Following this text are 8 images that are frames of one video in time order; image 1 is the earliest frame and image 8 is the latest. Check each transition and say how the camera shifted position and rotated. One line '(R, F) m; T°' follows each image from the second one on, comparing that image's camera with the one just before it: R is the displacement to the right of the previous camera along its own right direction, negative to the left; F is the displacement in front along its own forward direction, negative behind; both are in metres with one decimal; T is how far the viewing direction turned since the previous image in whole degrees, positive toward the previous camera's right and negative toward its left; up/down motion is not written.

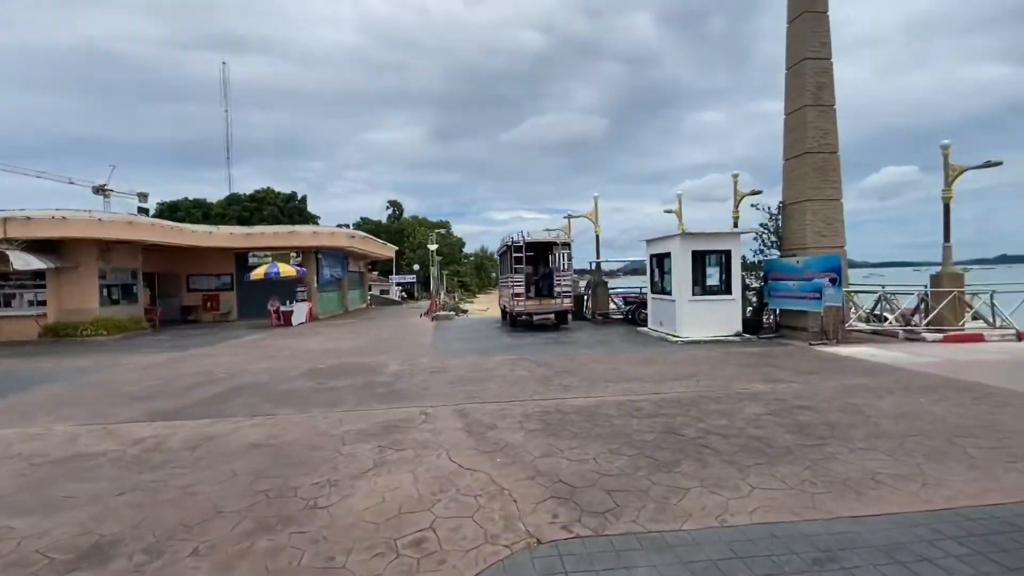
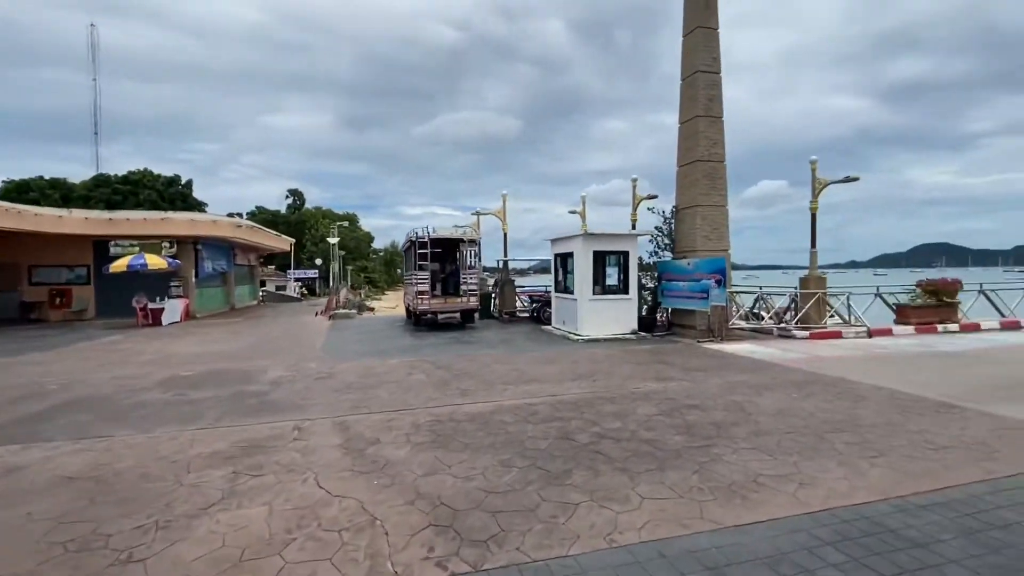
(+0.3, +0.4) m; +10°
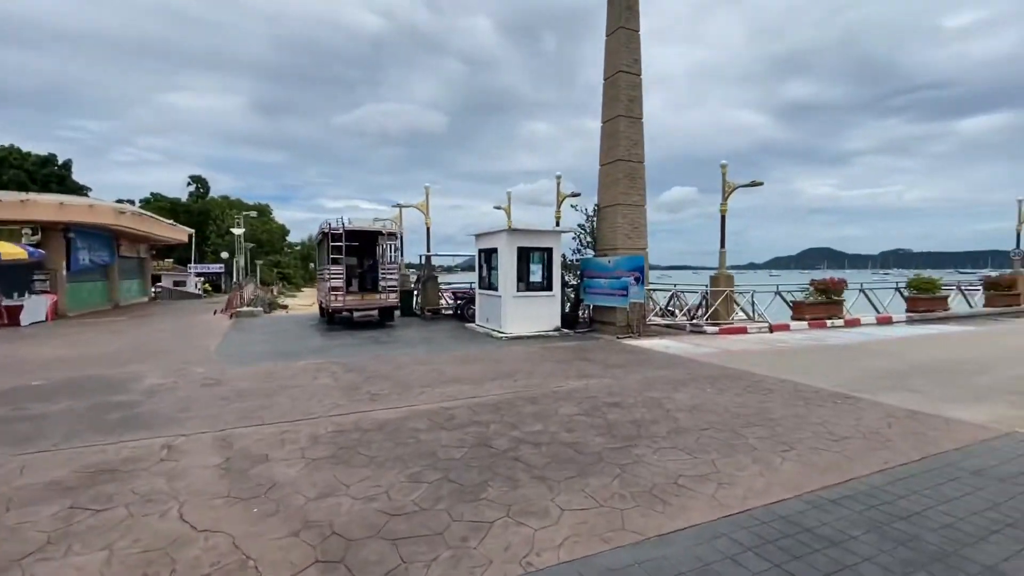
(+0.1, +0.4) m; +9°
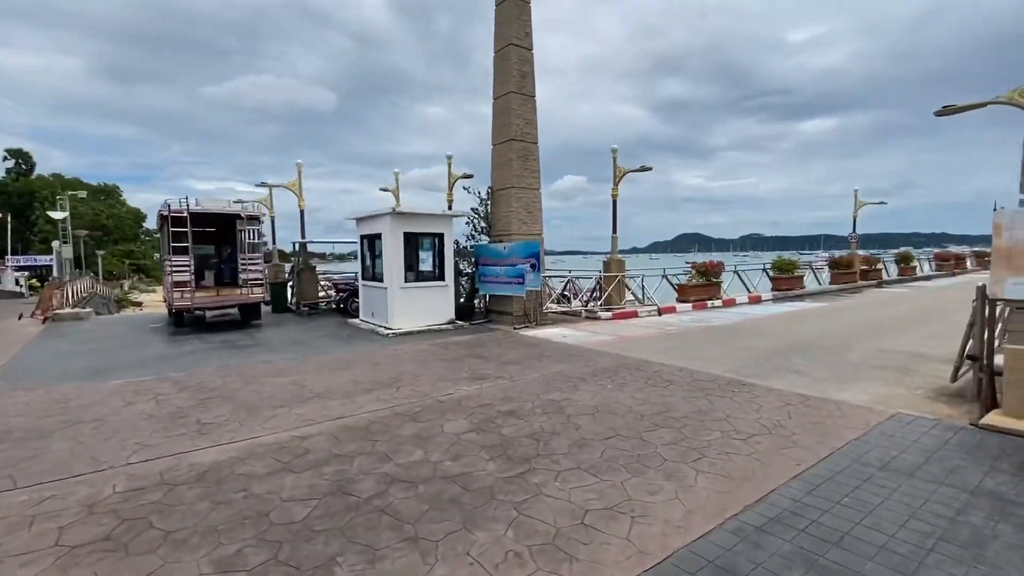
(+0.3, +1.0) m; +12°
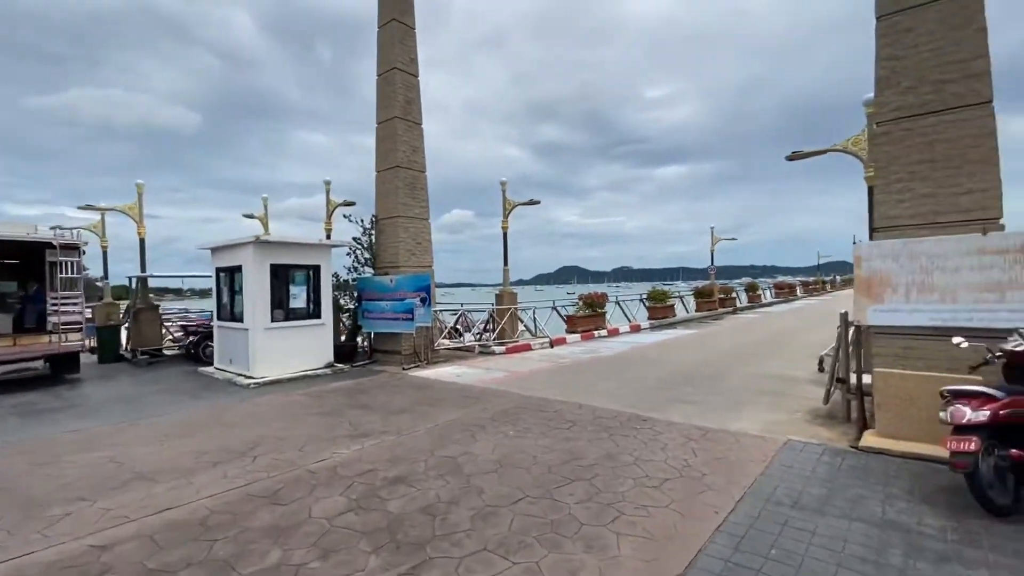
(0.0, +0.6) m; +13°
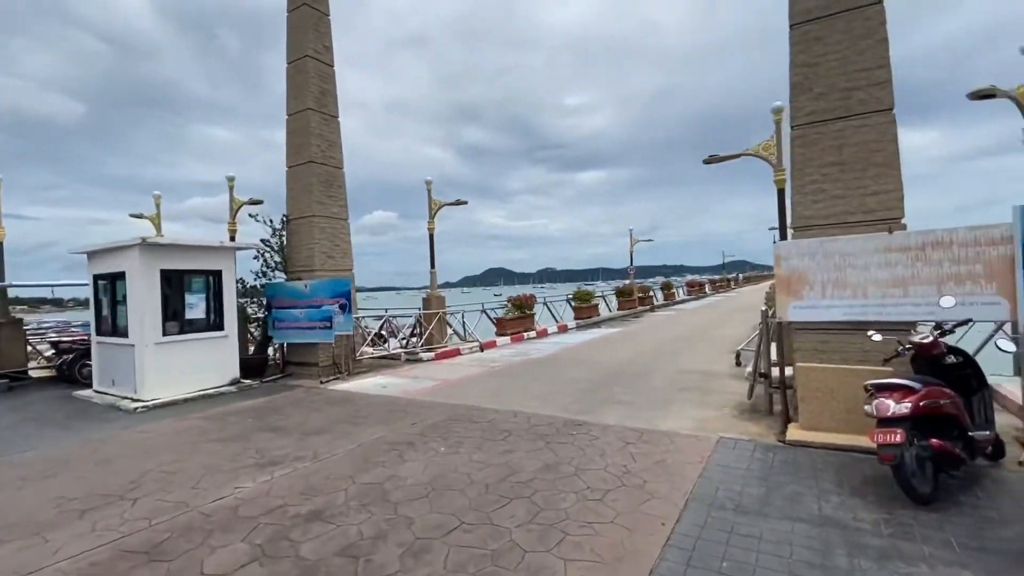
(0.0, +0.4) m; +9°
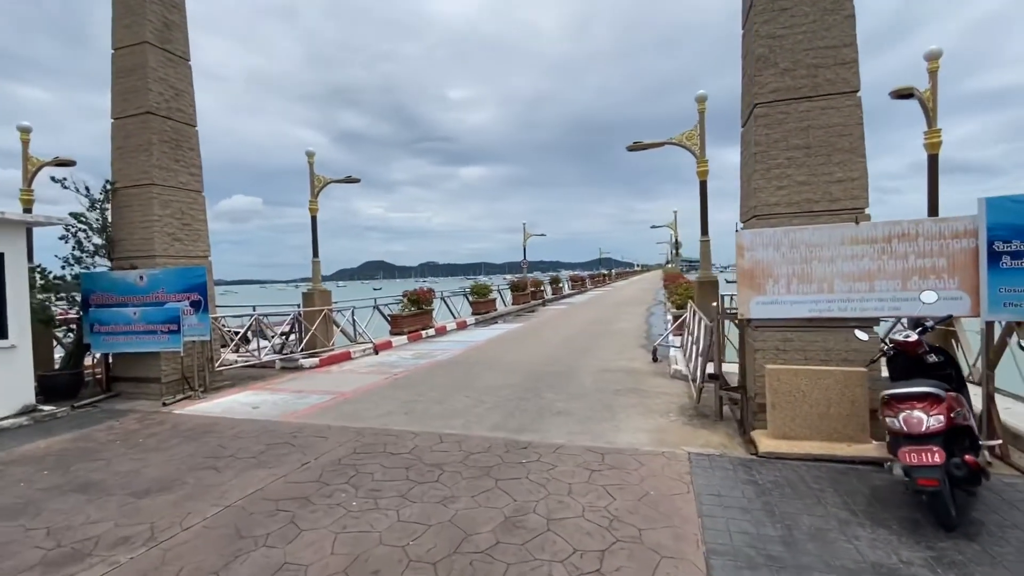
(-0.5, +1.3) m; +14°
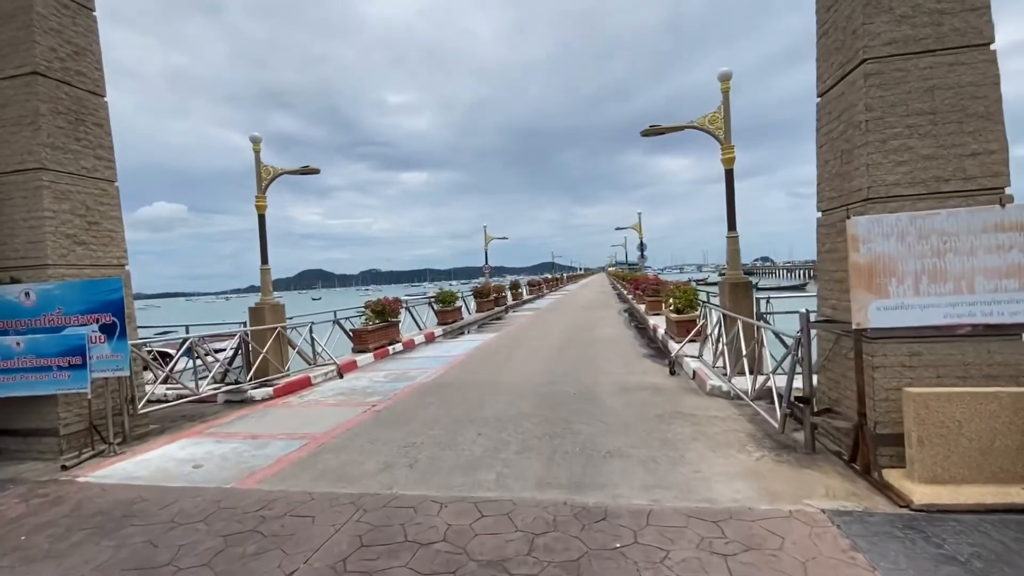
(-0.9, +1.5) m; +6°
